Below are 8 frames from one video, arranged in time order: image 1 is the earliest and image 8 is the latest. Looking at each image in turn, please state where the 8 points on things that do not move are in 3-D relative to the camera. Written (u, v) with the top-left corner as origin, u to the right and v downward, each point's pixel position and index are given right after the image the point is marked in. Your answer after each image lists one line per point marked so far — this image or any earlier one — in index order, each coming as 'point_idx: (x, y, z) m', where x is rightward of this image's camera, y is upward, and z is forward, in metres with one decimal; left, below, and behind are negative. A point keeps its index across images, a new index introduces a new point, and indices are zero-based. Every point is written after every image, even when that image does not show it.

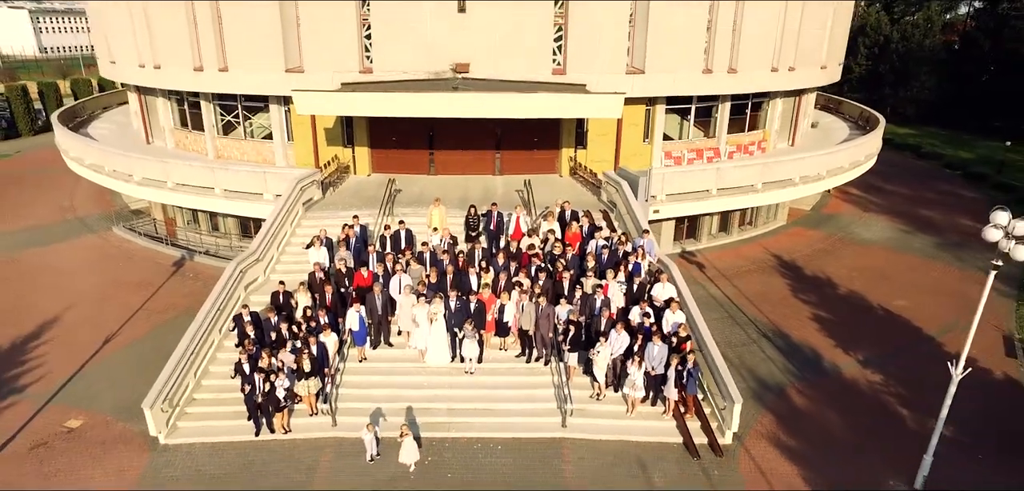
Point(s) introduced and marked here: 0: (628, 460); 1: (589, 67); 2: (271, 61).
0: (+1.8, -3.2, +9.7) m
1: (+2.0, +4.4, +16.0) m
2: (-6.1, +4.6, +16.1) m
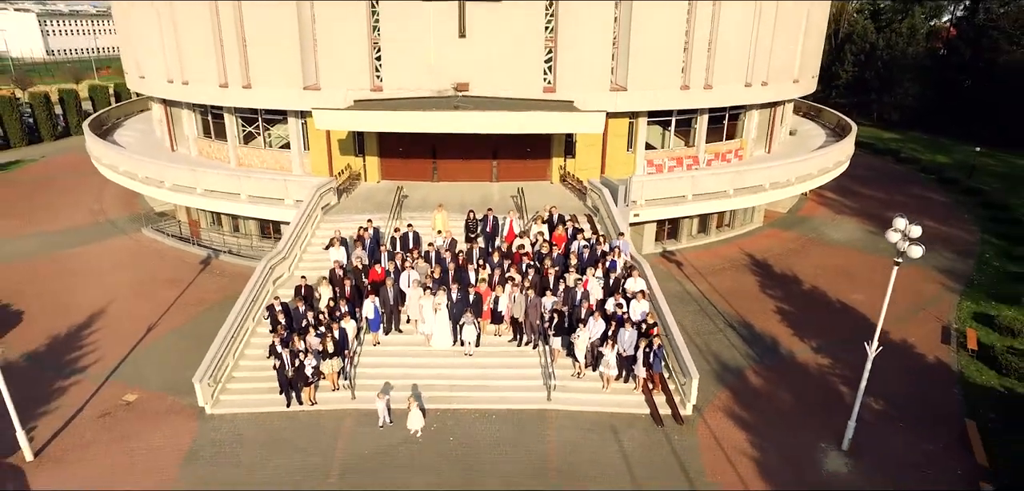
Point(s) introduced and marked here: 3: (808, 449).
0: (+1.6, -3.2, +11.5) m
1: (+1.8, +4.4, +17.8) m
2: (-6.2, +4.6, +17.9) m
3: (+5.1, -3.5, +11.2) m
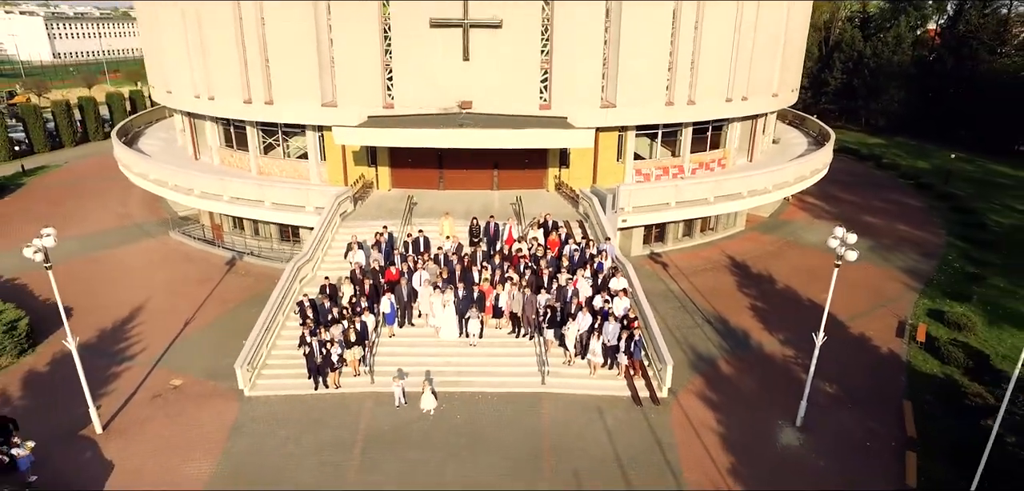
0: (+1.6, -3.3, +13.2) m
1: (+1.8, +4.3, +19.6) m
2: (-6.2, +4.5, +19.7) m
3: (+5.1, -3.5, +12.9) m
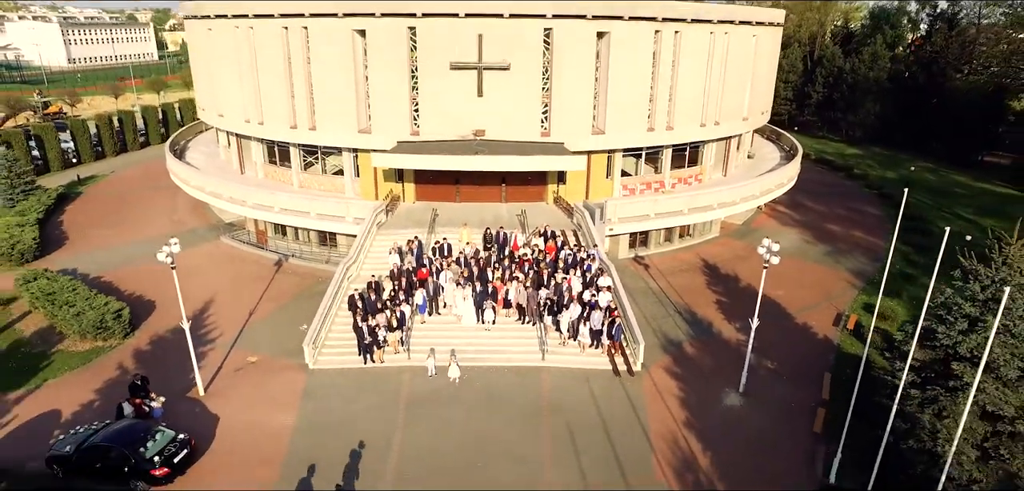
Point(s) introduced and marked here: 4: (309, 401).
0: (+1.8, -3.5, +16.9) m
1: (+2.0, +4.1, +23.3) m
2: (-6.0, +4.4, +23.4) m
3: (+5.2, -3.7, +16.6) m
4: (-5.1, -3.8, +16.0) m
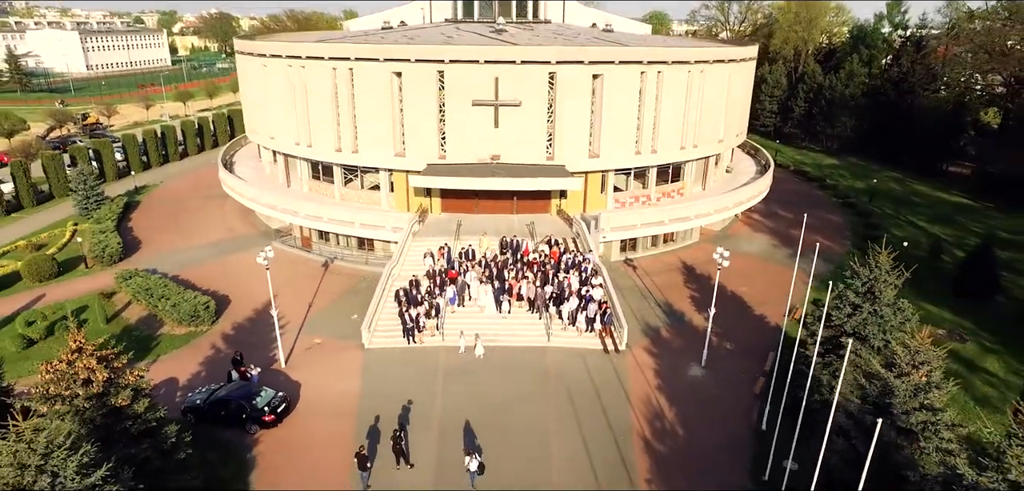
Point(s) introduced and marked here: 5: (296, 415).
0: (+2.2, -3.7, +21.6) m
1: (+2.5, +3.9, +27.9) m
2: (-5.6, +4.2, +28.0) m
3: (+5.6, -3.9, +21.2) m
4: (-4.7, -4.0, +20.7) m
5: (-6.1, -4.9, +18.5) m
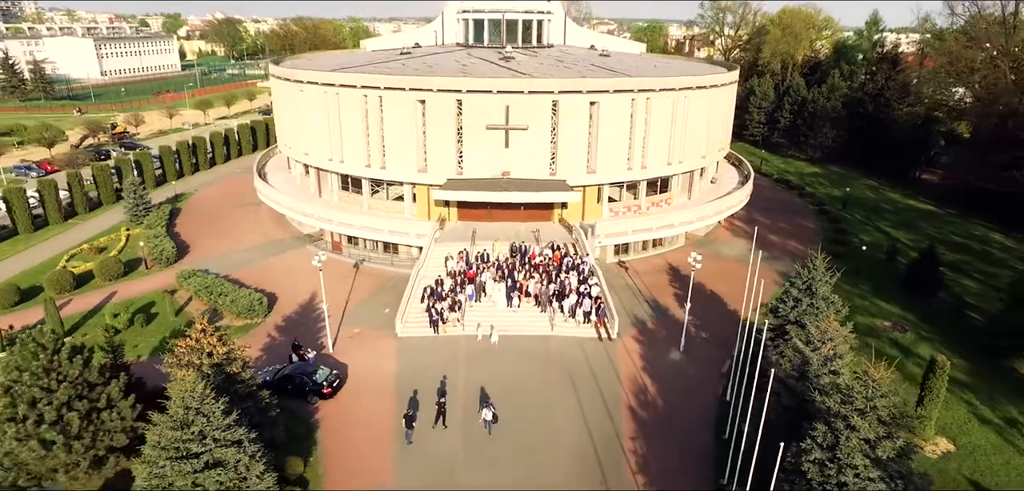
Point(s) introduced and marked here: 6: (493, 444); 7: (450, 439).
0: (+2.6, -3.9, +25.7) m
1: (+2.8, +3.7, +32.0) m
2: (-5.2, +4.0, +32.2) m
3: (+6.0, -4.1, +25.4) m
4: (-4.3, -4.2, +24.8) m
5: (-5.7, -5.1, +22.7) m
6: (-0.6, -6.1, +19.6) m
7: (-2.0, -6.0, +19.9) m
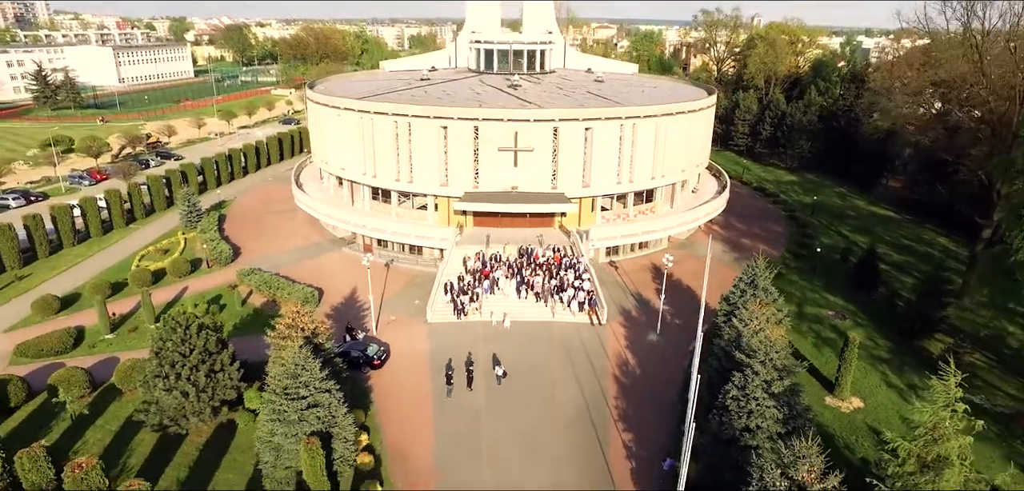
0: (+3.0, -4.0, +31.6) m
1: (+3.3, +3.6, +37.9) m
2: (-4.8, +3.8, +38.0) m
3: (+6.5, -4.3, +31.2) m
4: (-3.9, -4.4, +30.6) m
5: (-5.3, -5.2, +28.5) m
6: (-0.2, -6.2, +25.4) m
7: (-1.5, -6.1, +25.8) m
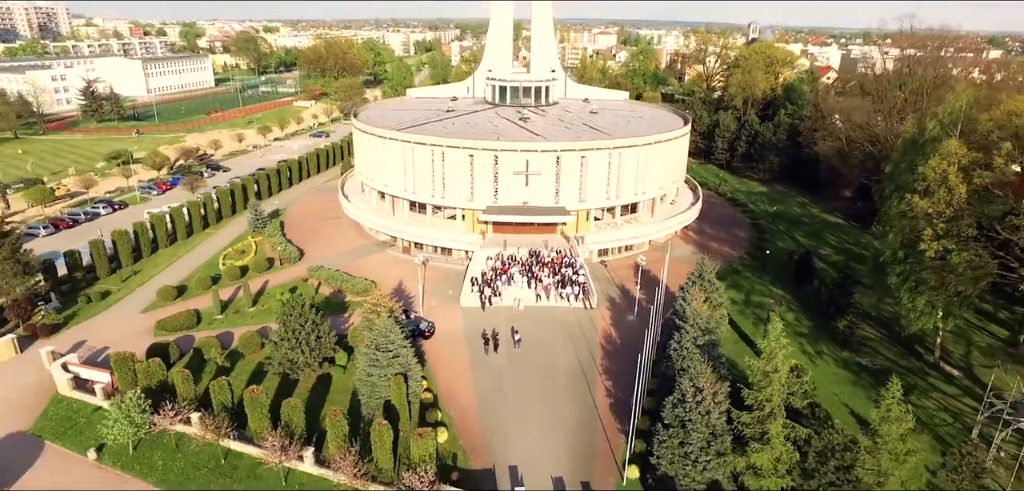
0: (+3.8, -4.2, +41.4) m
1: (+4.1, +3.4, +47.7) m
2: (-3.9, +3.7, +47.9) m
3: (+7.3, -4.4, +41.0) m
4: (-3.1, -4.5, +40.5) m
5: (-4.5, -5.4, +38.4) m
6: (+0.6, -6.4, +35.3) m
7: (-0.7, -6.3, +35.6) m
